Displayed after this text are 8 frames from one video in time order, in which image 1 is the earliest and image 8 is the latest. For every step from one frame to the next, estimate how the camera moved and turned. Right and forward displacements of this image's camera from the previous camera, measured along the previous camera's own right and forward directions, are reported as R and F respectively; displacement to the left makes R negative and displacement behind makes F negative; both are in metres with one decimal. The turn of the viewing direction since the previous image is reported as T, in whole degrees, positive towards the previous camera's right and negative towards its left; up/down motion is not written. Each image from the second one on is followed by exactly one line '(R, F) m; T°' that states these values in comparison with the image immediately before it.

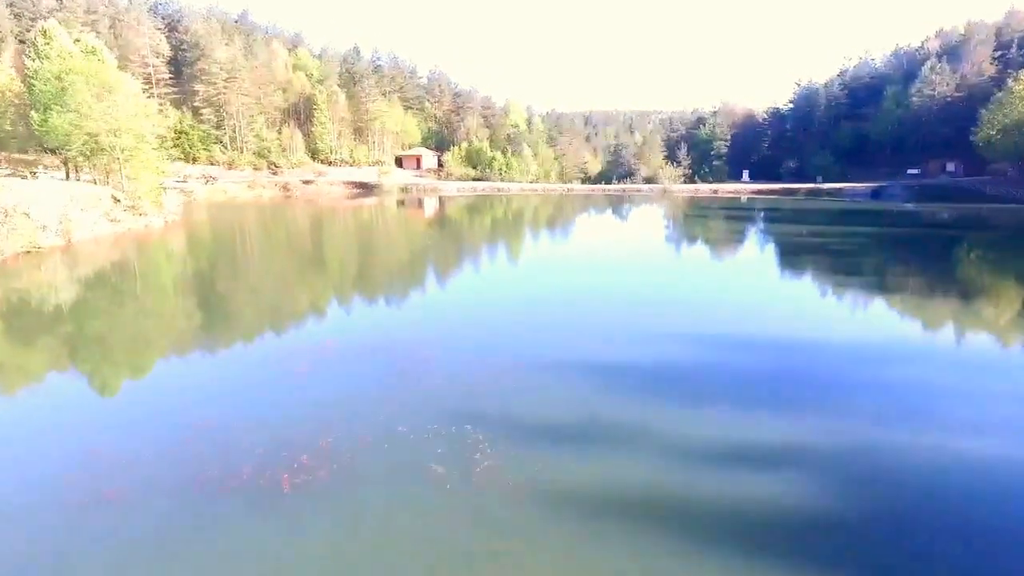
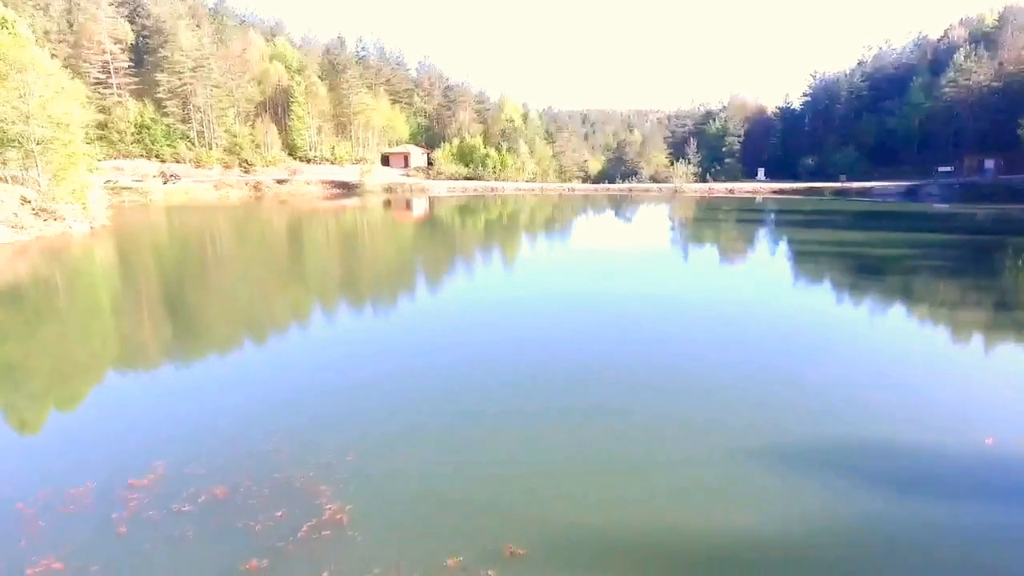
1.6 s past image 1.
(0.0, +2.8) m; 0°
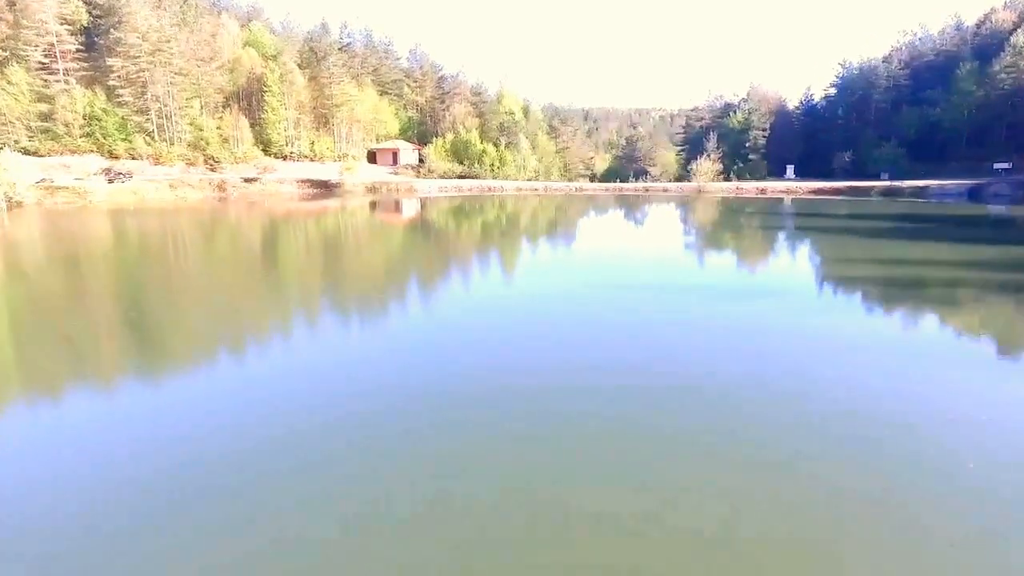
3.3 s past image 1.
(0.0, +3.3) m; 0°
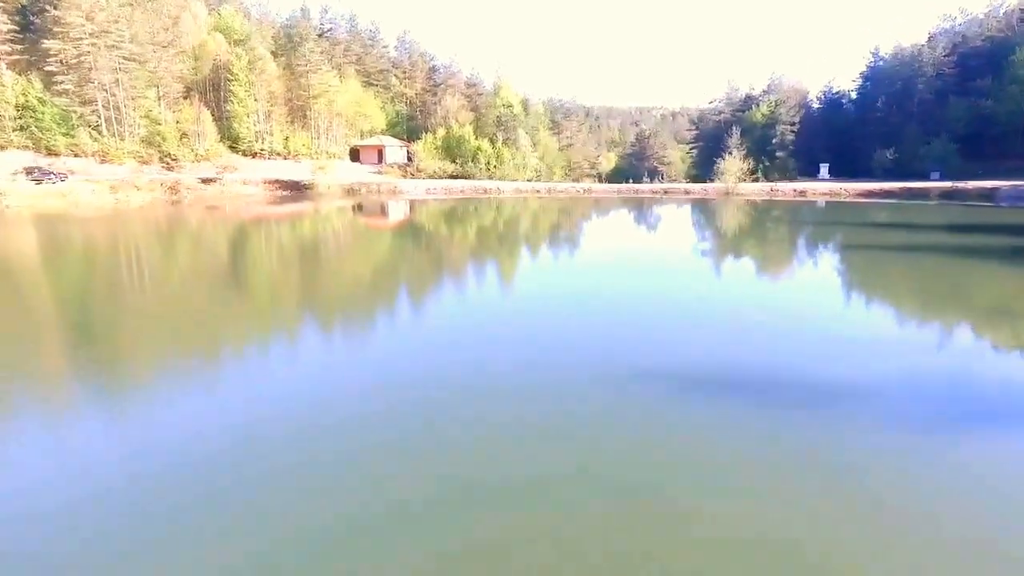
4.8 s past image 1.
(0.0, +3.2) m; 0°
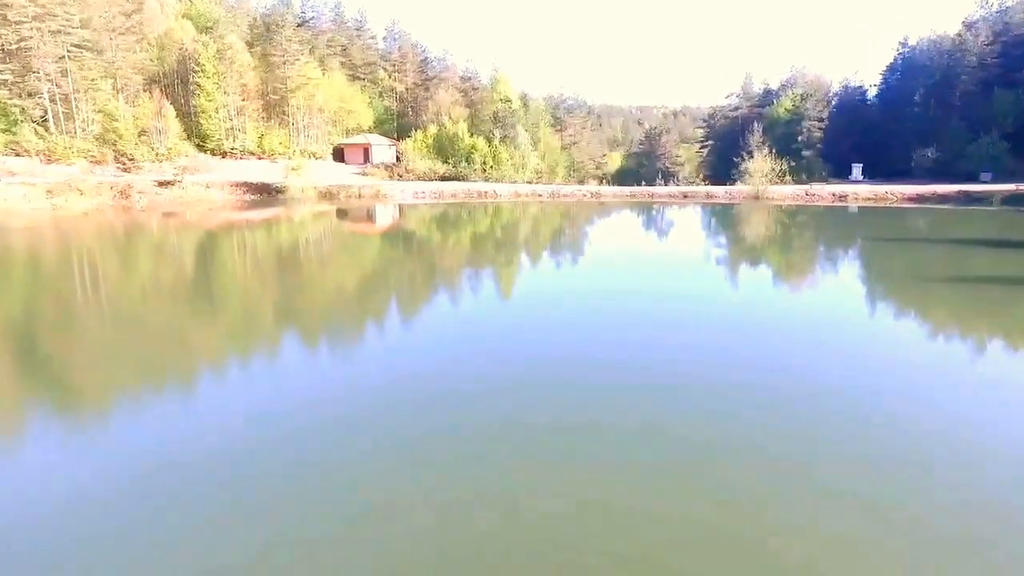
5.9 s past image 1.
(0.0, +2.6) m; 0°
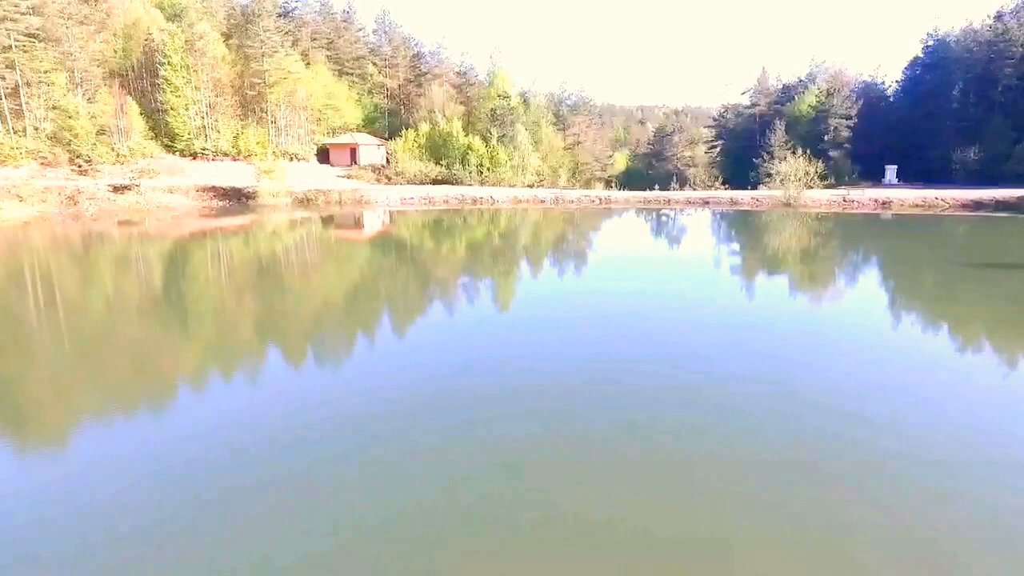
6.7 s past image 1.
(0.0, +2.1) m; 0°
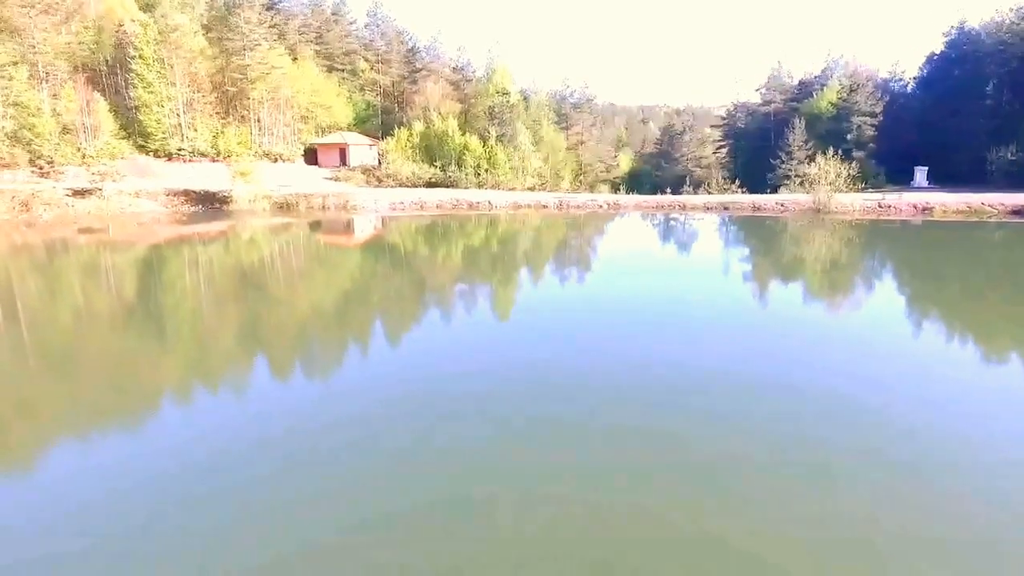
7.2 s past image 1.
(0.0, +1.5) m; 0°
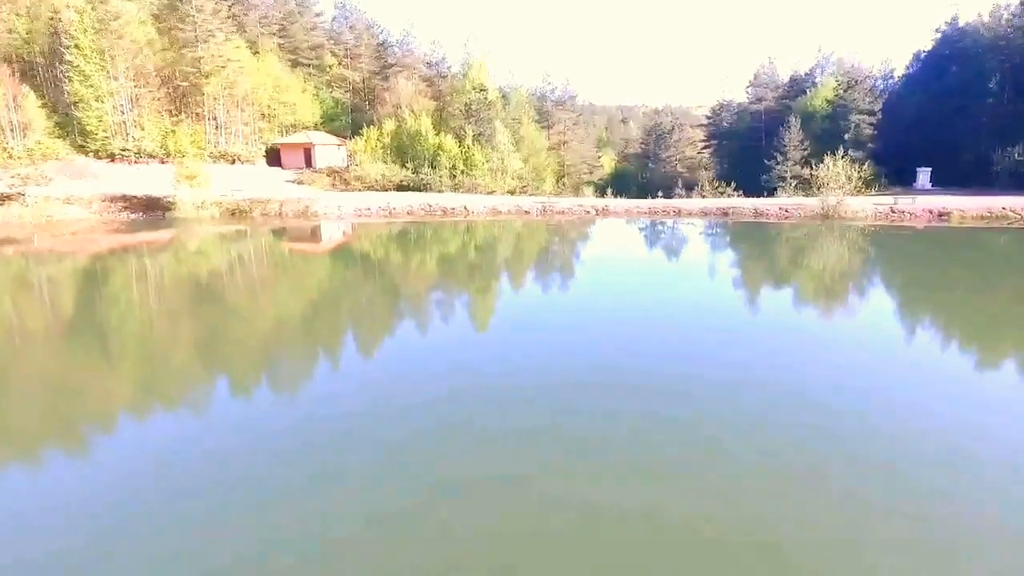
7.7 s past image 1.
(0.0, +1.5) m; +2°
